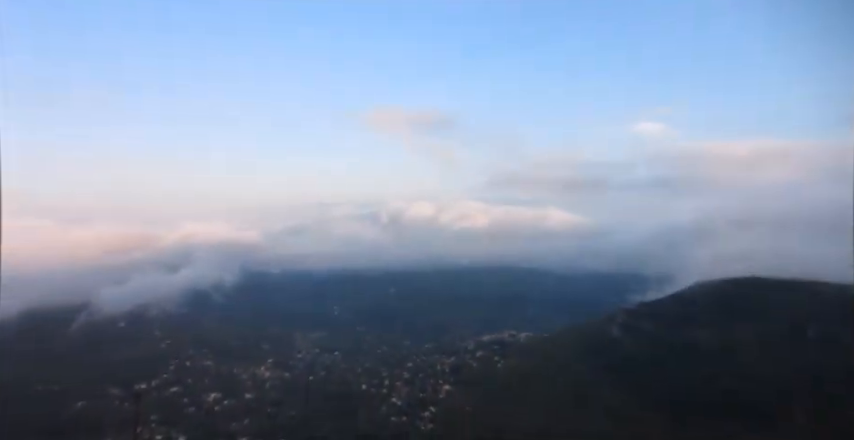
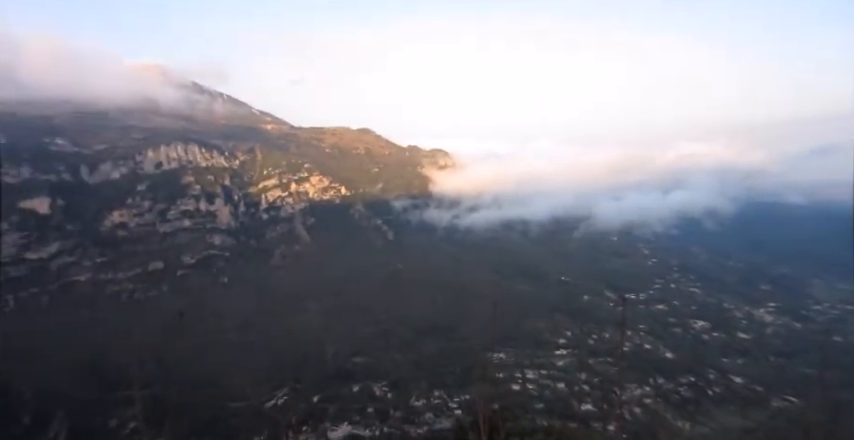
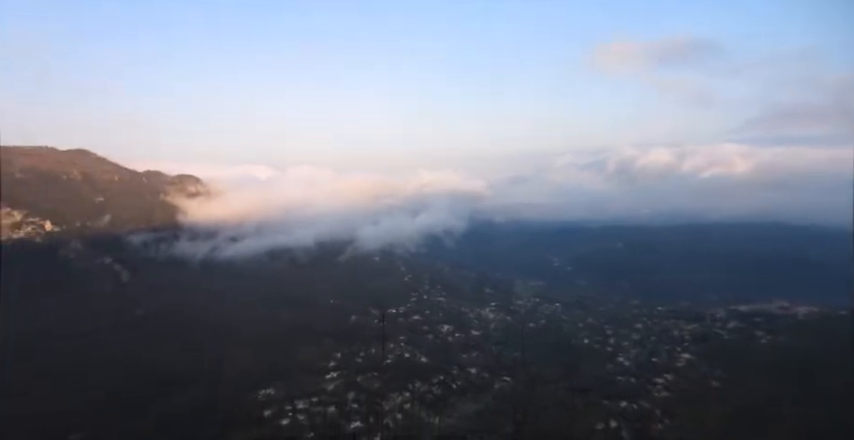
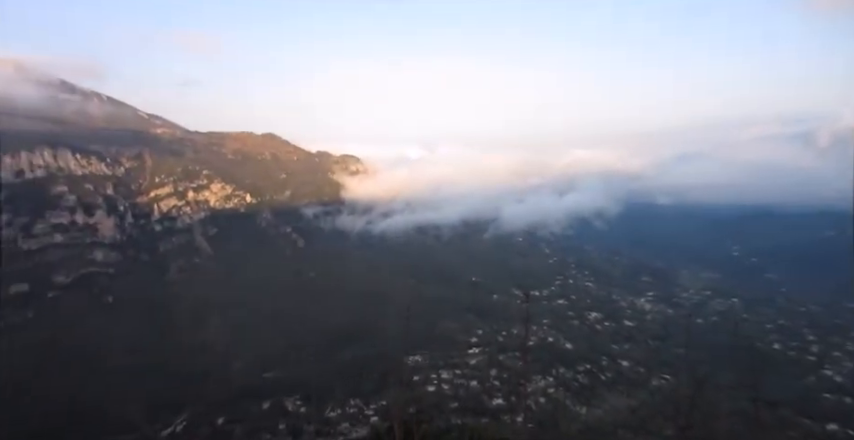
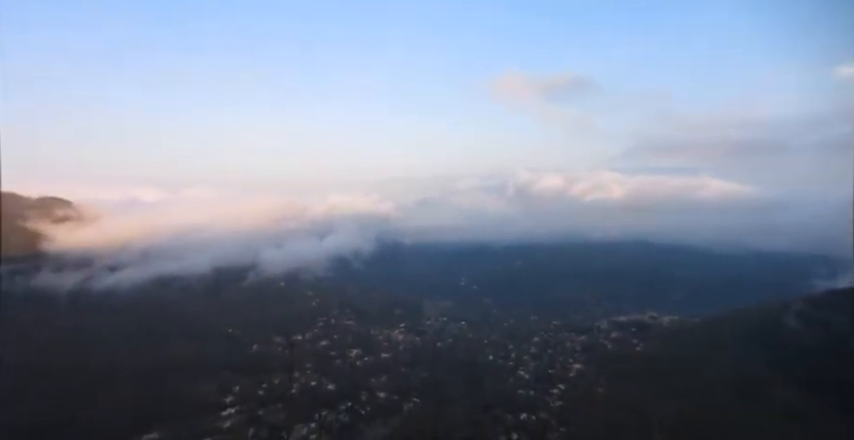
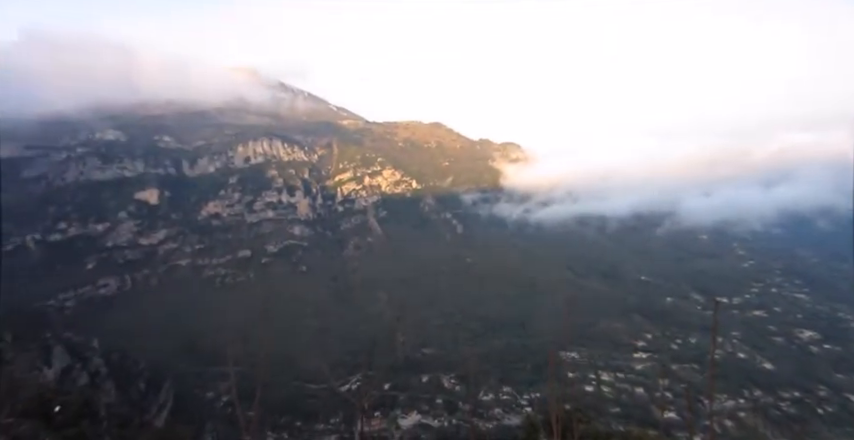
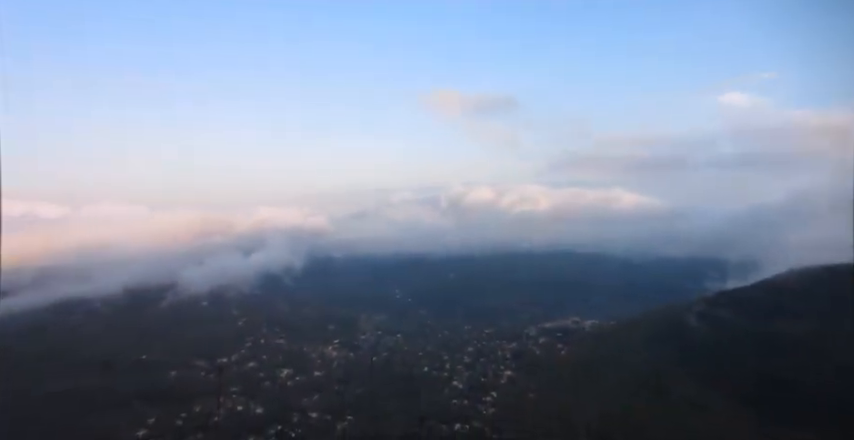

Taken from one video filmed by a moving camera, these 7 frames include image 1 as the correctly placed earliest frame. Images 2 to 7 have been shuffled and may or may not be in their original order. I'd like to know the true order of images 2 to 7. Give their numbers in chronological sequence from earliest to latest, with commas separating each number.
7, 5, 3, 4, 2, 6
